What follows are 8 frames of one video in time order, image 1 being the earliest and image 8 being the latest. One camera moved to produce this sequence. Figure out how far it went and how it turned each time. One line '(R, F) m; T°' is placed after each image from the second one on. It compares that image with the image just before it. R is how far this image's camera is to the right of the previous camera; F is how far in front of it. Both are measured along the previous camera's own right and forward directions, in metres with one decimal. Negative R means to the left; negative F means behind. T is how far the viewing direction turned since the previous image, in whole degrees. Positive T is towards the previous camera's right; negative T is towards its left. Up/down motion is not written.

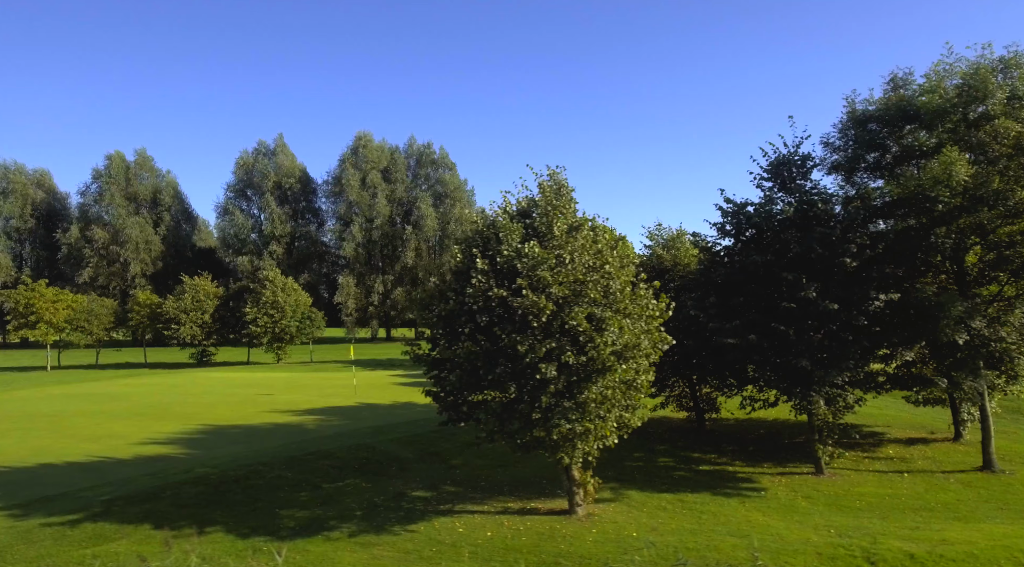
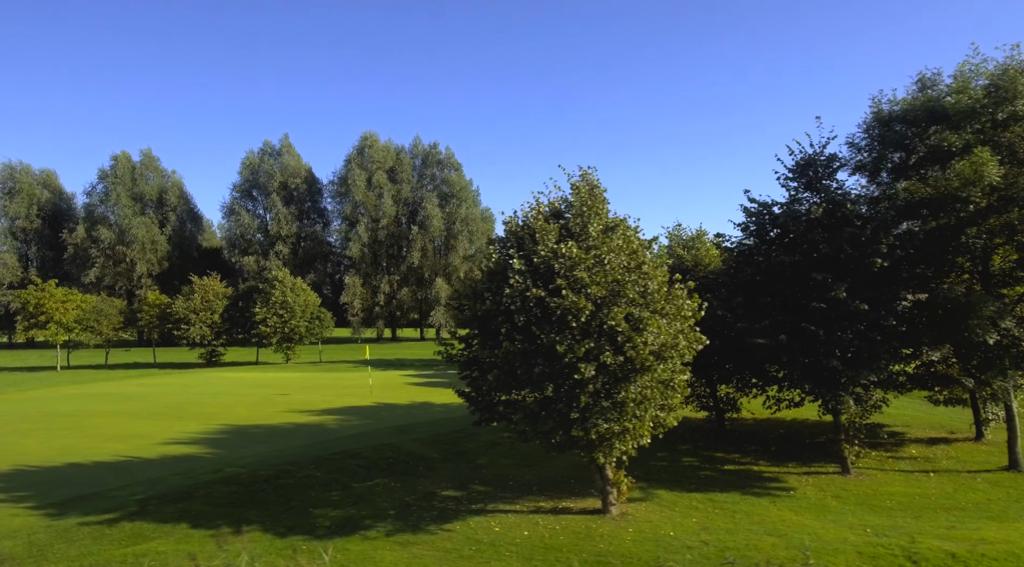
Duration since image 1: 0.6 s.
(-0.6, 0.0) m; 0°
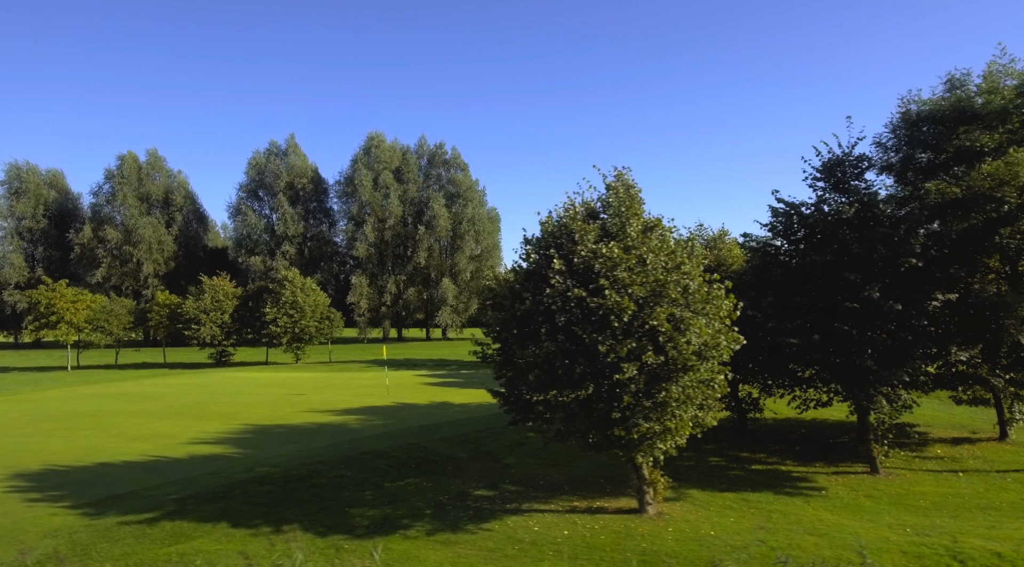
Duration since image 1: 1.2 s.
(-0.6, 0.0) m; 0°
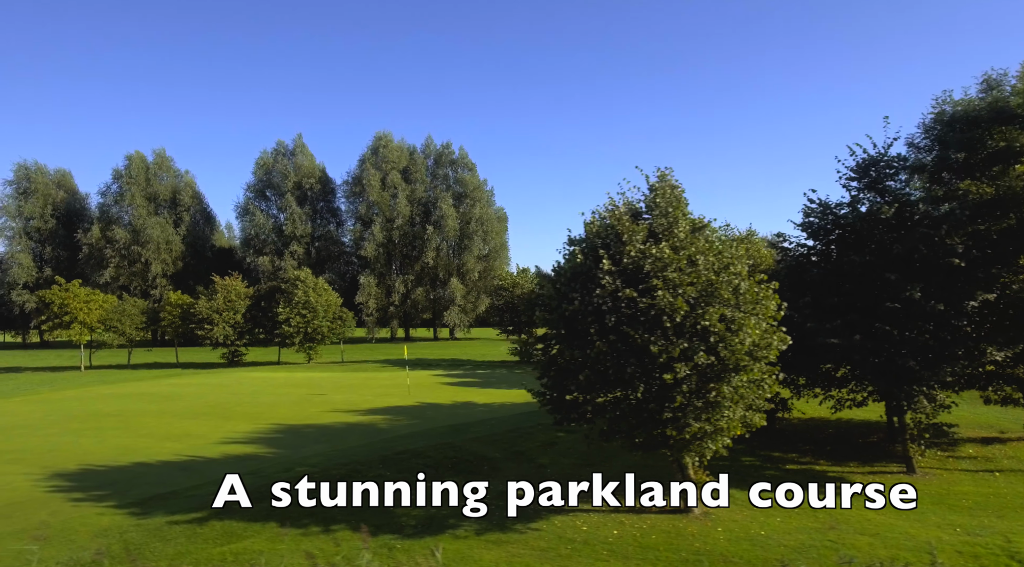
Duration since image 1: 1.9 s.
(-0.8, 0.0) m; 0°
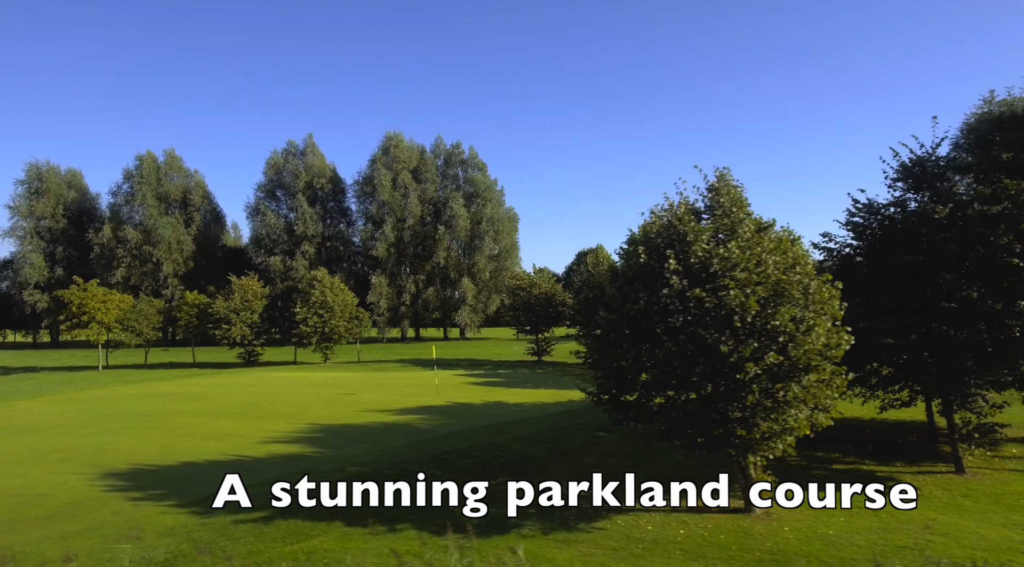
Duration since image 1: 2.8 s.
(-1.1, 0.0) m; 0°
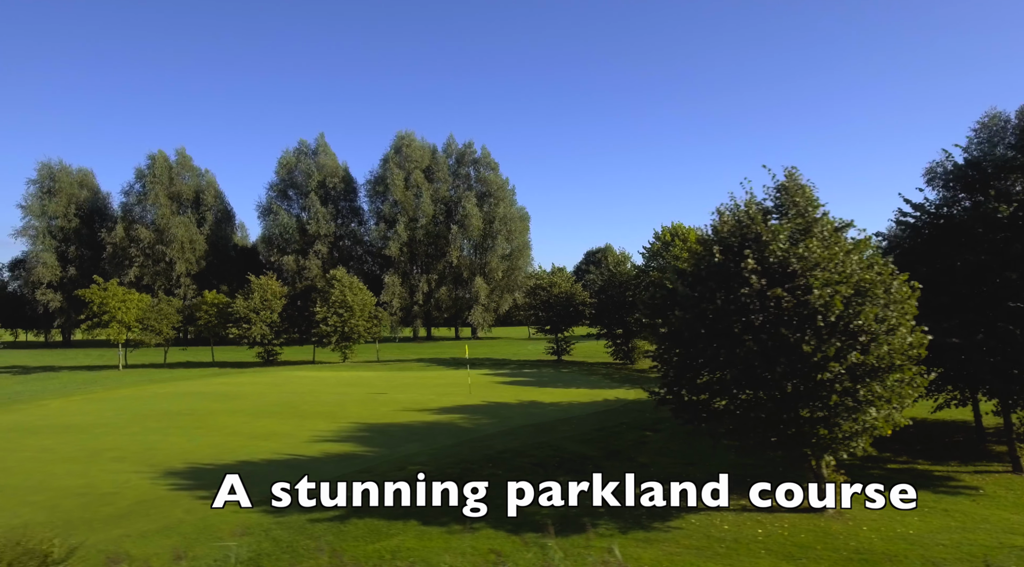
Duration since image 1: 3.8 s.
(-1.3, 0.0) m; 0°
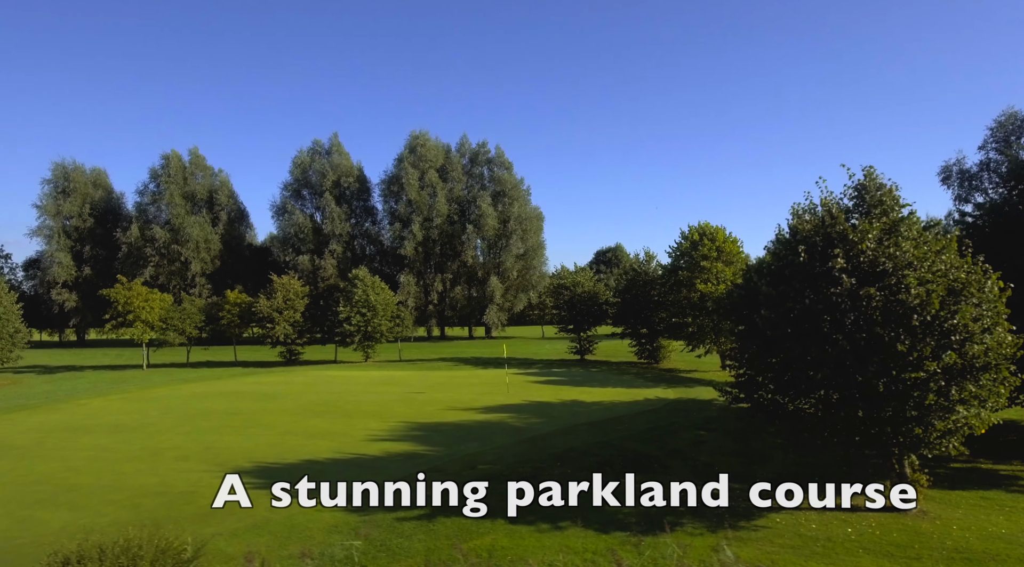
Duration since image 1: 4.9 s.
(-1.4, 0.0) m; 0°
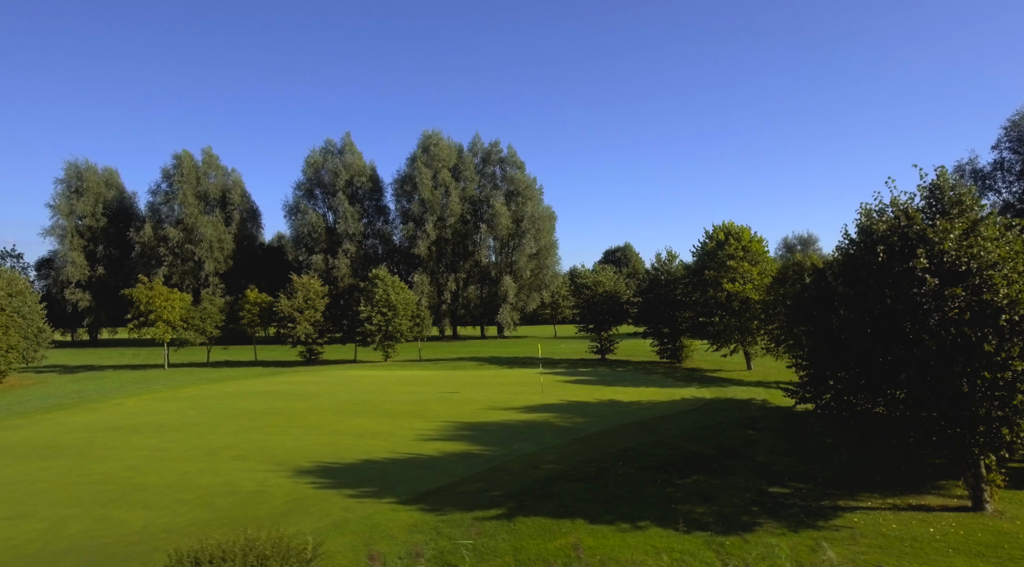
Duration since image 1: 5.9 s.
(-1.3, 0.0) m; 0°
